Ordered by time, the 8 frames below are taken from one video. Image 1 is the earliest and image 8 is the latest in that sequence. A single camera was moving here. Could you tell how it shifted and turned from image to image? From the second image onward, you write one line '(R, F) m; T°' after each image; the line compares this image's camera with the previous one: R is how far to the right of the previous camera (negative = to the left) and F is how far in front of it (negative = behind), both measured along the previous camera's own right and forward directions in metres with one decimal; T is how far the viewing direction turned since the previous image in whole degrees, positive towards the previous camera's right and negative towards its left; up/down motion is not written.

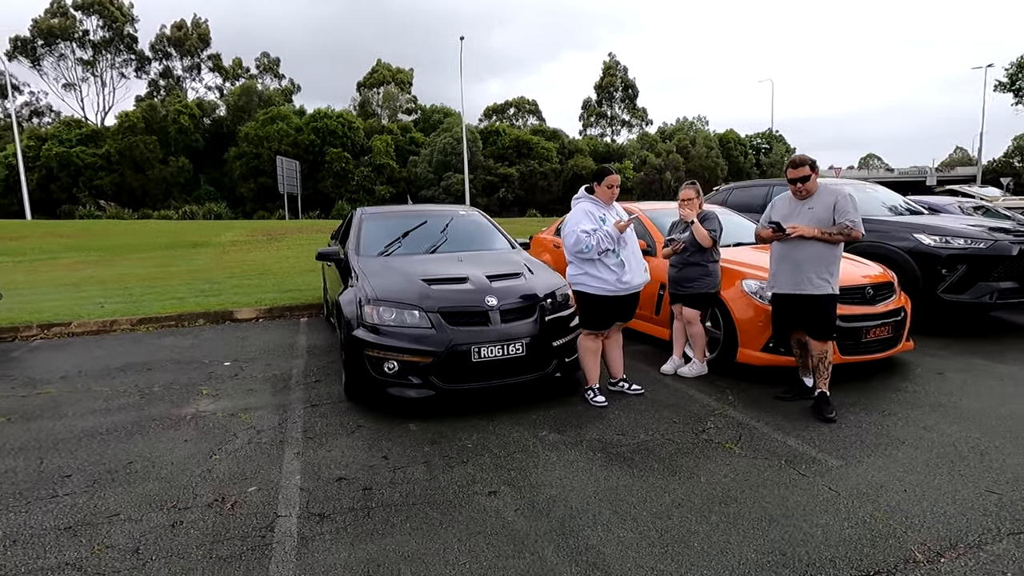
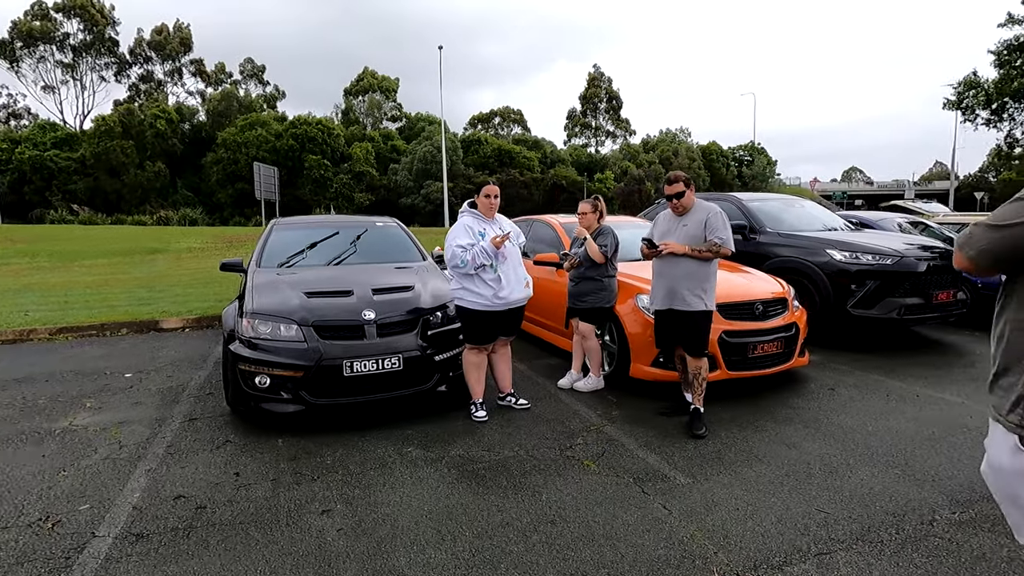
(+0.8, 0.0) m; +1°
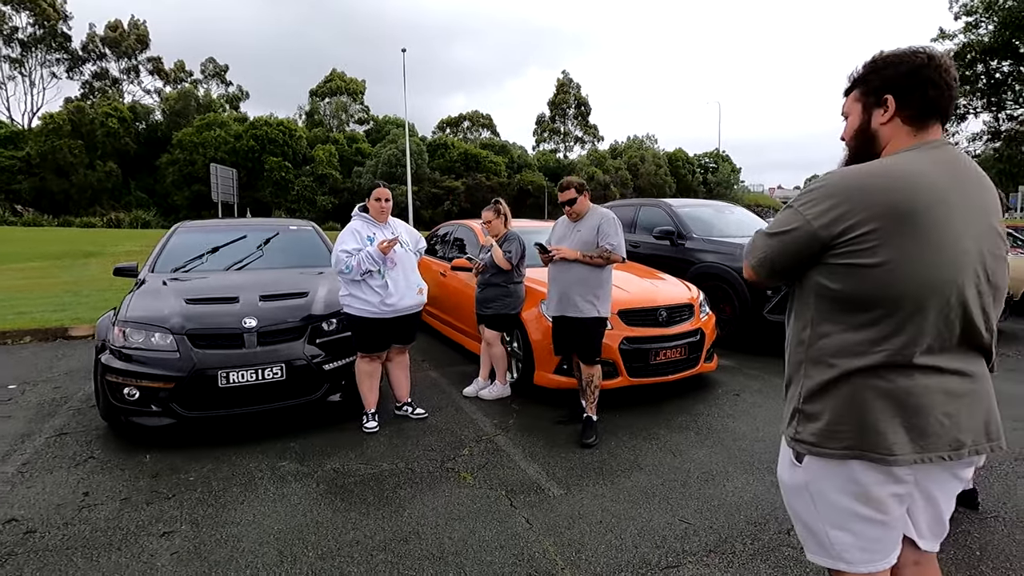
(+0.6, +0.1) m; +3°
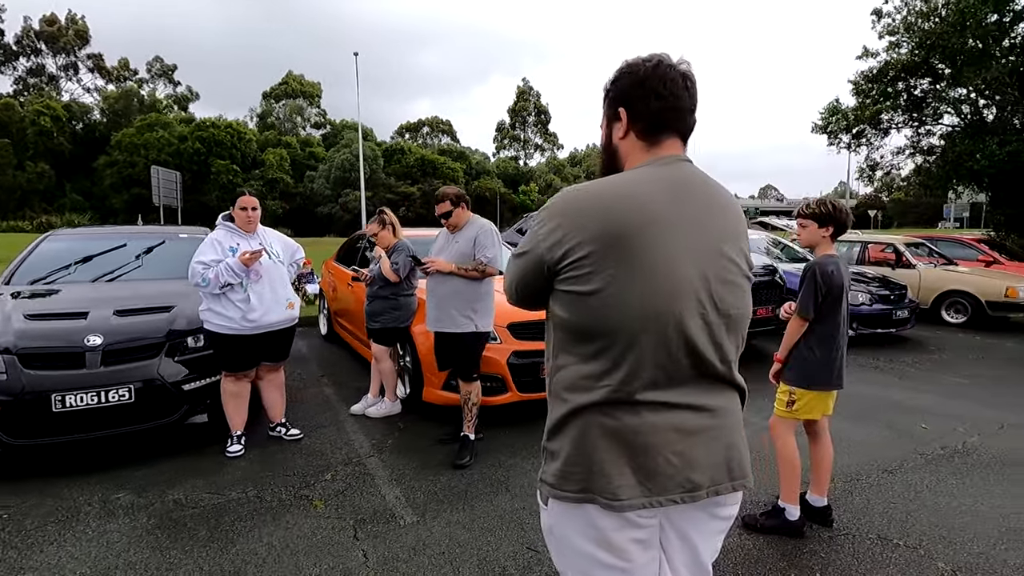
(+0.6, +0.1) m; +4°
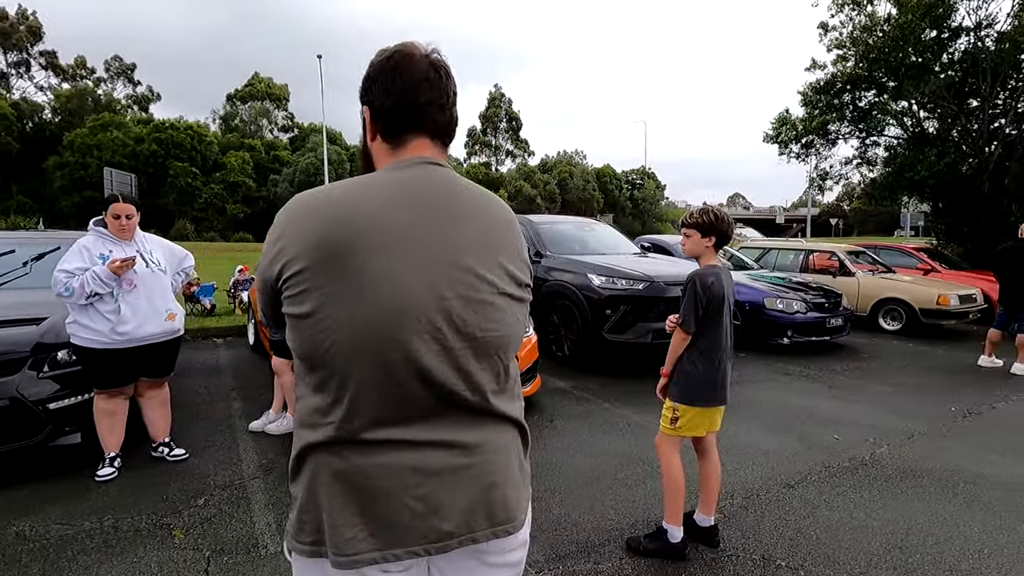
(+0.5, +0.1) m; +3°
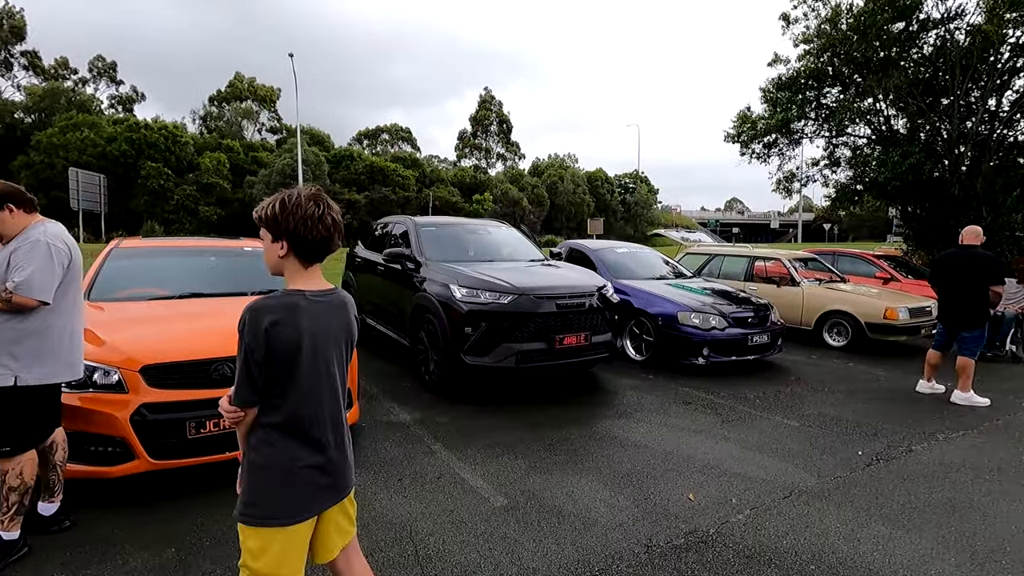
(+1.4, +0.8) m; 0°
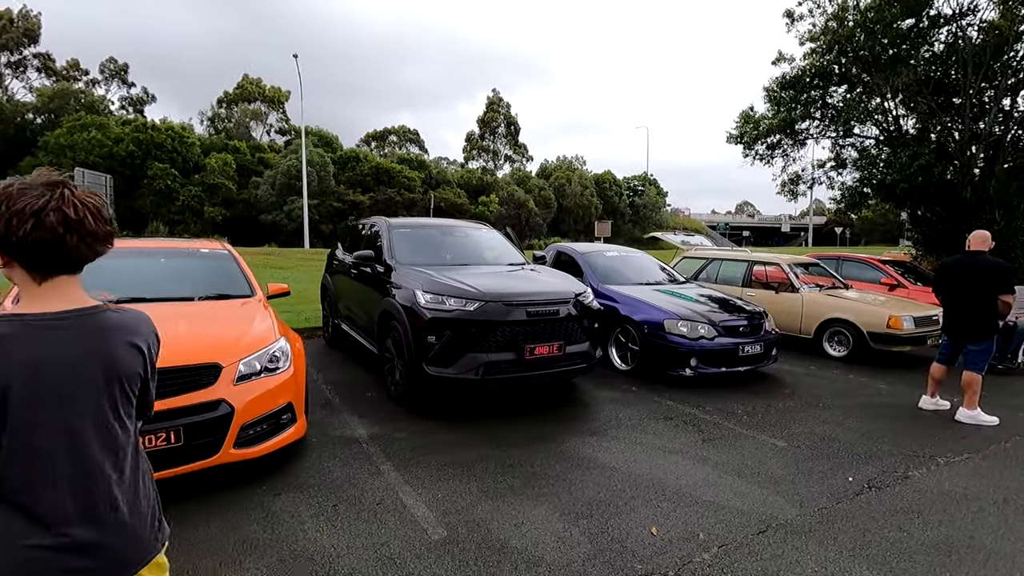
(+0.3, +0.3) m; -1°
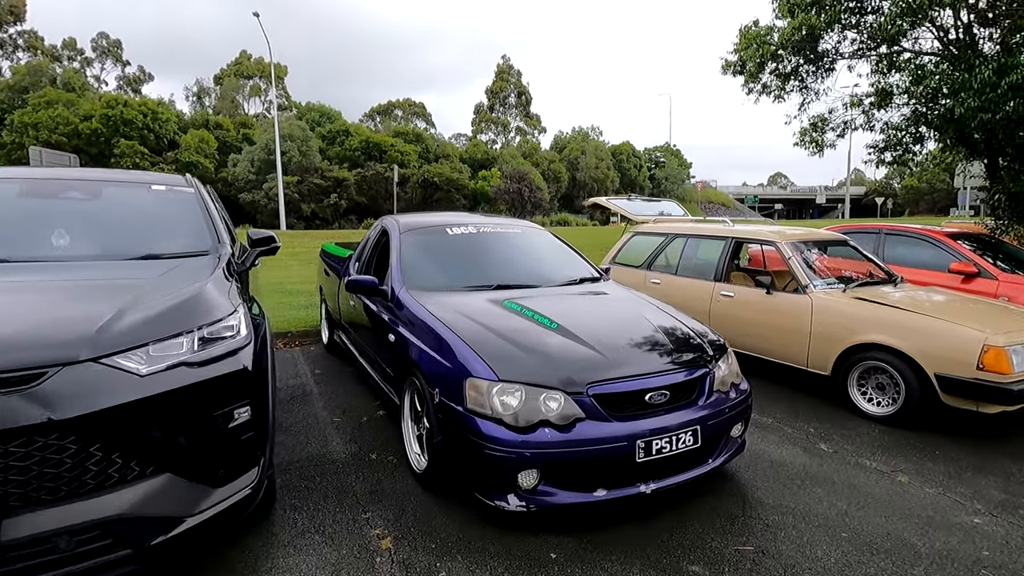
(+2.0, +3.2) m; -3°
